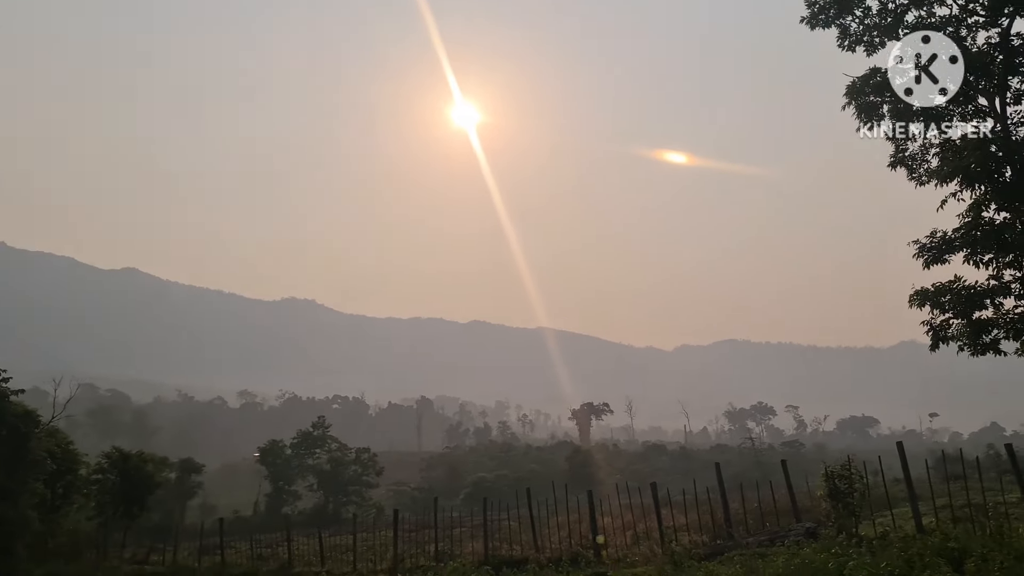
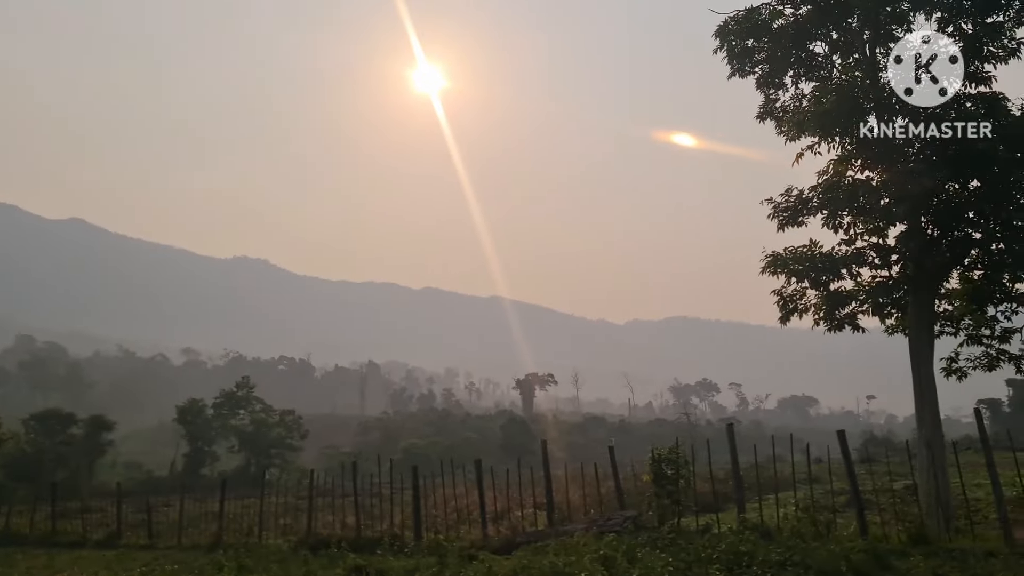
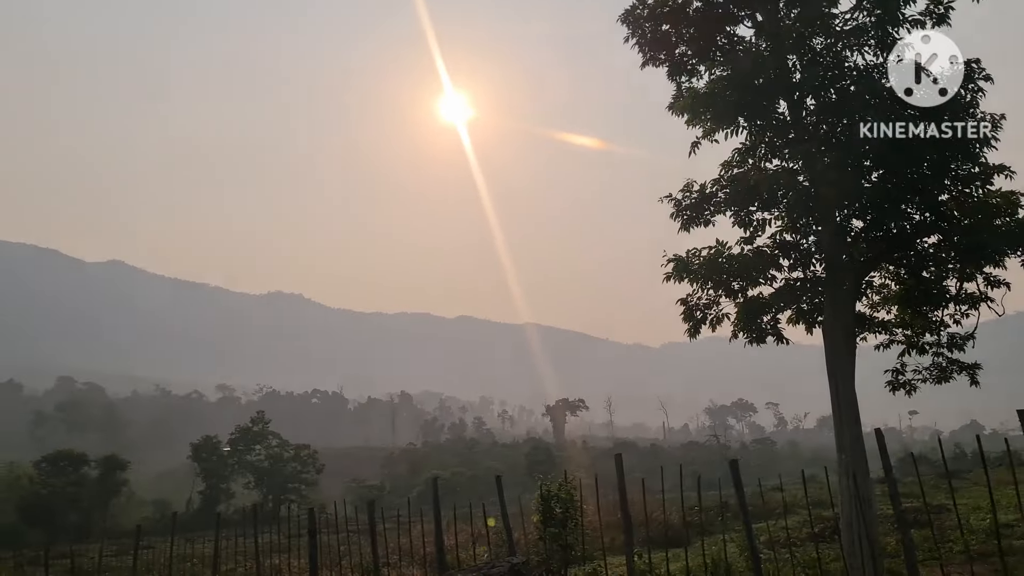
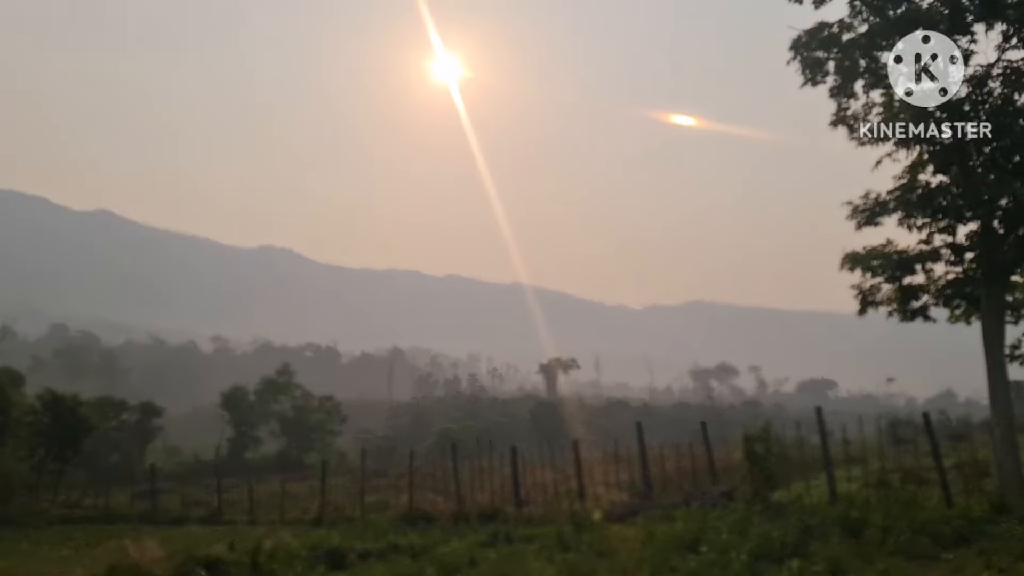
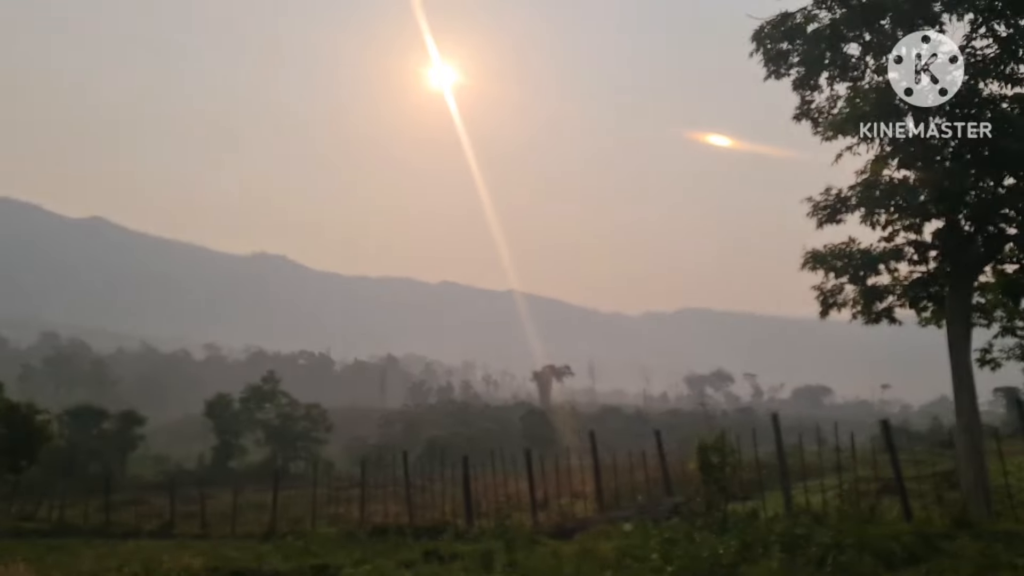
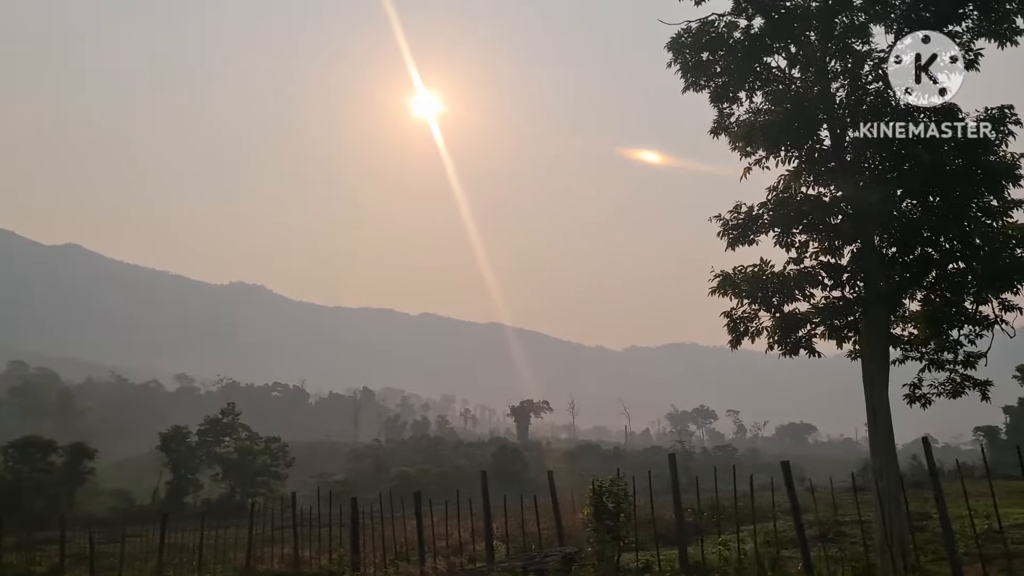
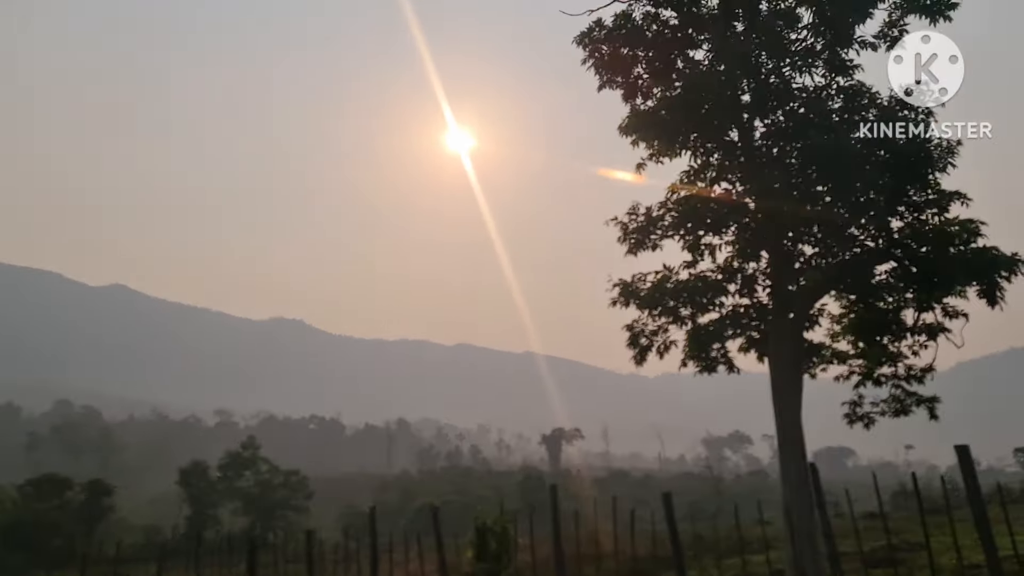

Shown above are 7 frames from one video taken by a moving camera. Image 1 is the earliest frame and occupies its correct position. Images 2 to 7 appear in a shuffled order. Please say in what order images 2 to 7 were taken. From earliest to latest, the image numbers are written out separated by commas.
4, 5, 2, 6, 3, 7
